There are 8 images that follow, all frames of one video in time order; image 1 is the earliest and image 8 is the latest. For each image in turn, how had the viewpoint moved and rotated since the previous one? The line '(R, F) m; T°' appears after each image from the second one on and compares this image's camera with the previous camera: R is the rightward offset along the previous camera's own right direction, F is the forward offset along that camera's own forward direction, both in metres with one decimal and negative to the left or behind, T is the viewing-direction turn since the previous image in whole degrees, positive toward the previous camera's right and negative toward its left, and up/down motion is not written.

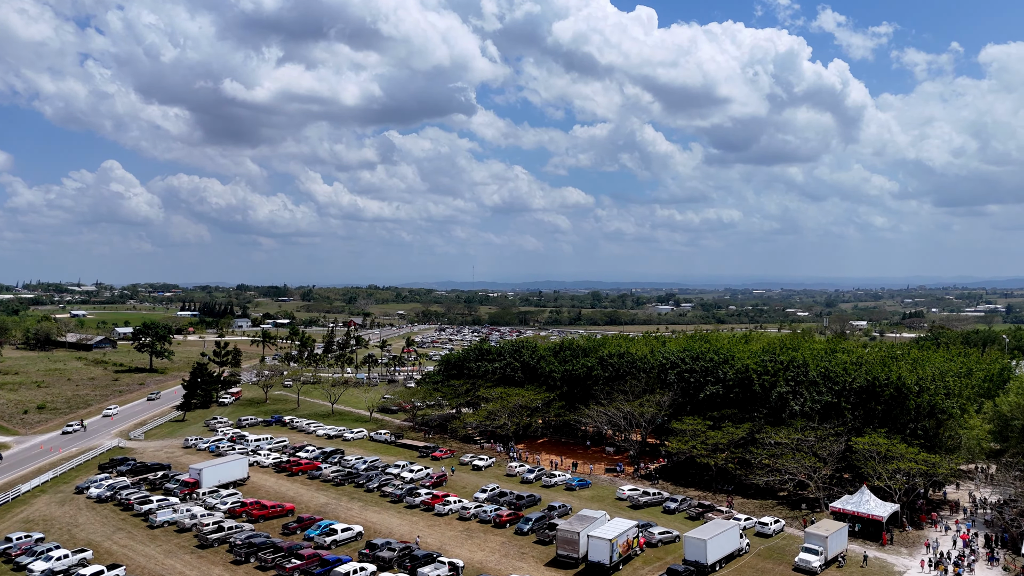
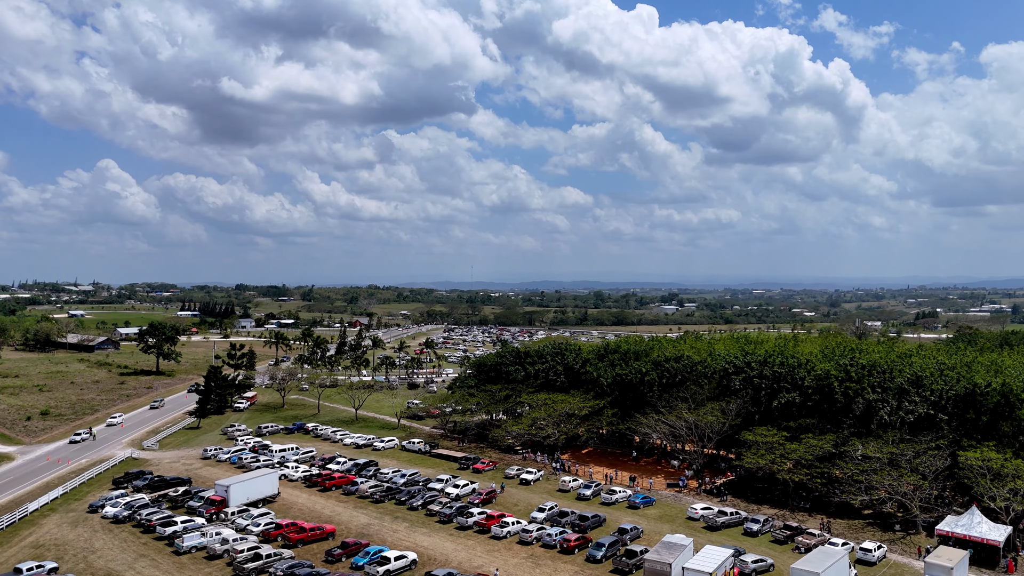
(-4.0, +5.1) m; 0°
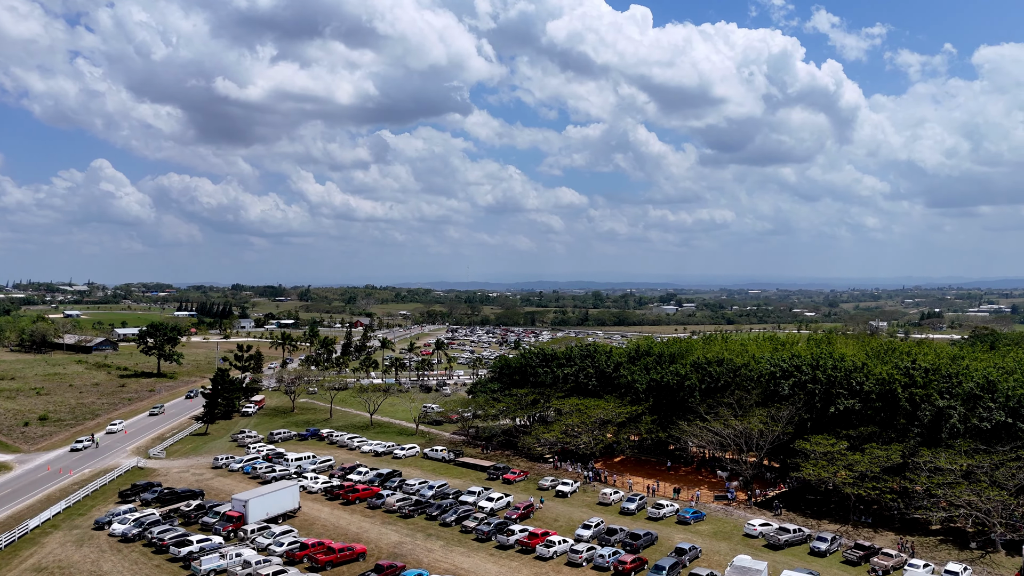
(-2.8, +3.7) m; 0°
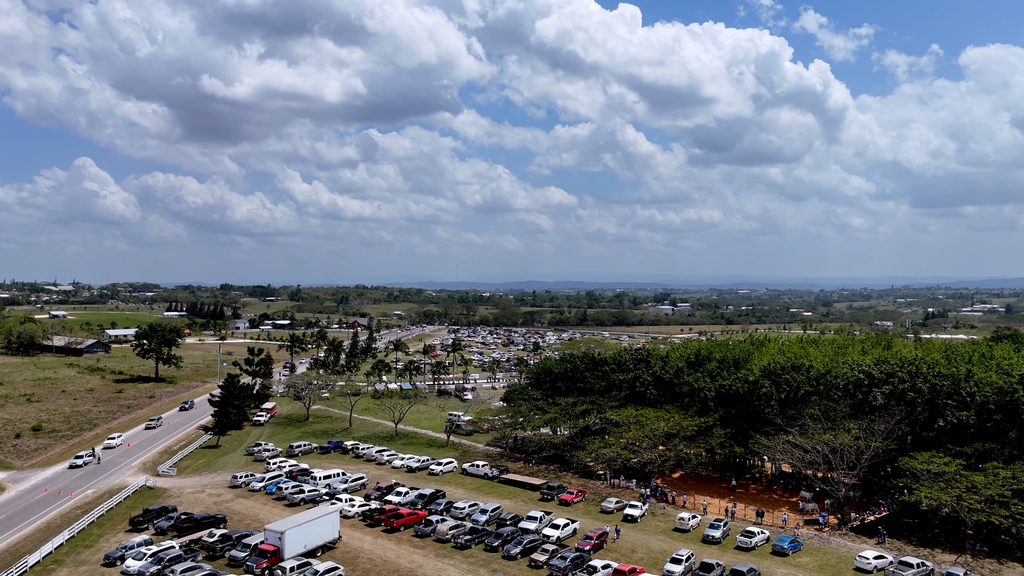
(-4.6, +5.9) m; +1°
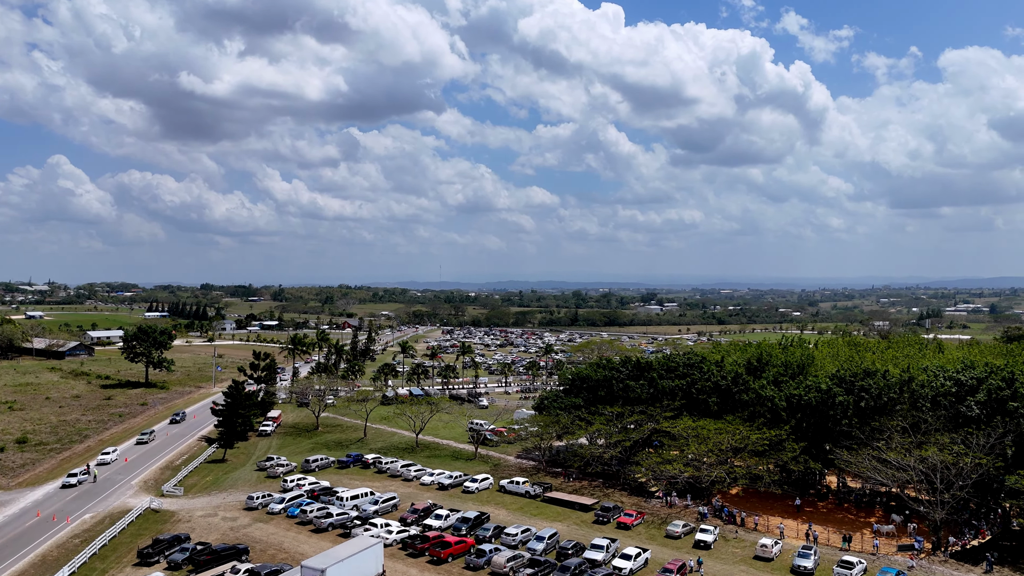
(-4.2, +5.2) m; +1°
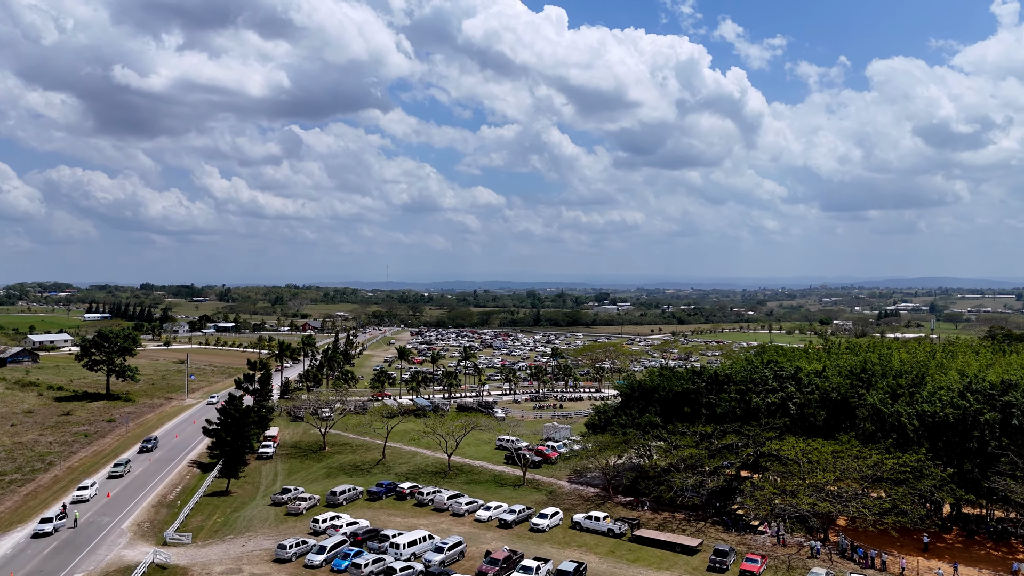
(-7.7, +8.4) m; +4°
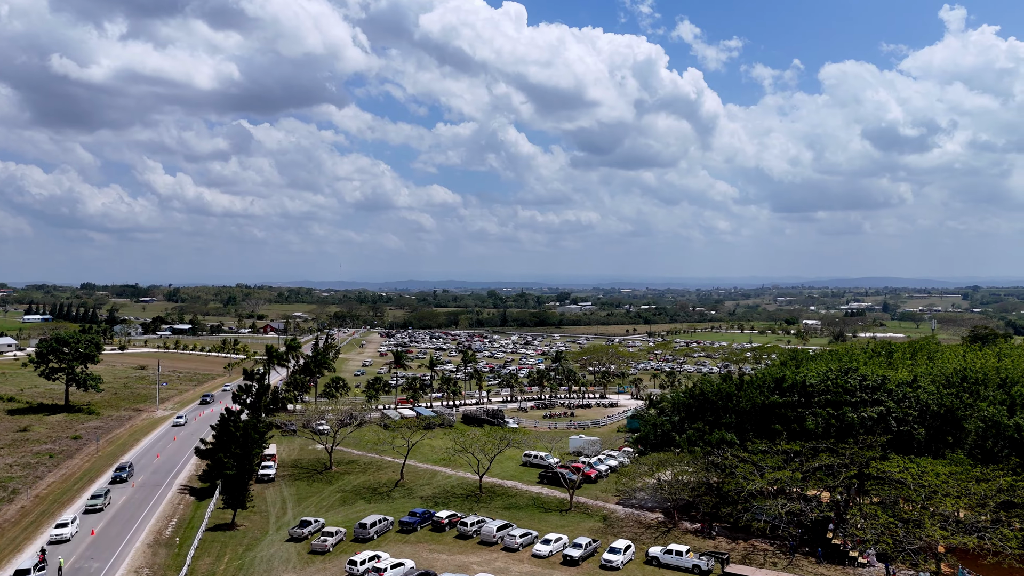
(-5.8, +6.3) m; +3°
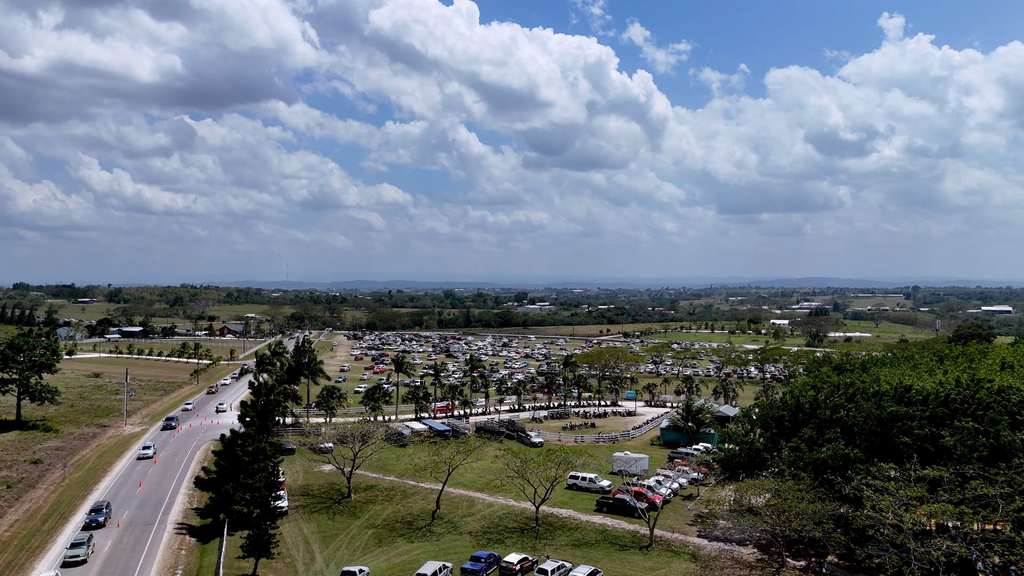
(-6.5, +7.5) m; +4°
